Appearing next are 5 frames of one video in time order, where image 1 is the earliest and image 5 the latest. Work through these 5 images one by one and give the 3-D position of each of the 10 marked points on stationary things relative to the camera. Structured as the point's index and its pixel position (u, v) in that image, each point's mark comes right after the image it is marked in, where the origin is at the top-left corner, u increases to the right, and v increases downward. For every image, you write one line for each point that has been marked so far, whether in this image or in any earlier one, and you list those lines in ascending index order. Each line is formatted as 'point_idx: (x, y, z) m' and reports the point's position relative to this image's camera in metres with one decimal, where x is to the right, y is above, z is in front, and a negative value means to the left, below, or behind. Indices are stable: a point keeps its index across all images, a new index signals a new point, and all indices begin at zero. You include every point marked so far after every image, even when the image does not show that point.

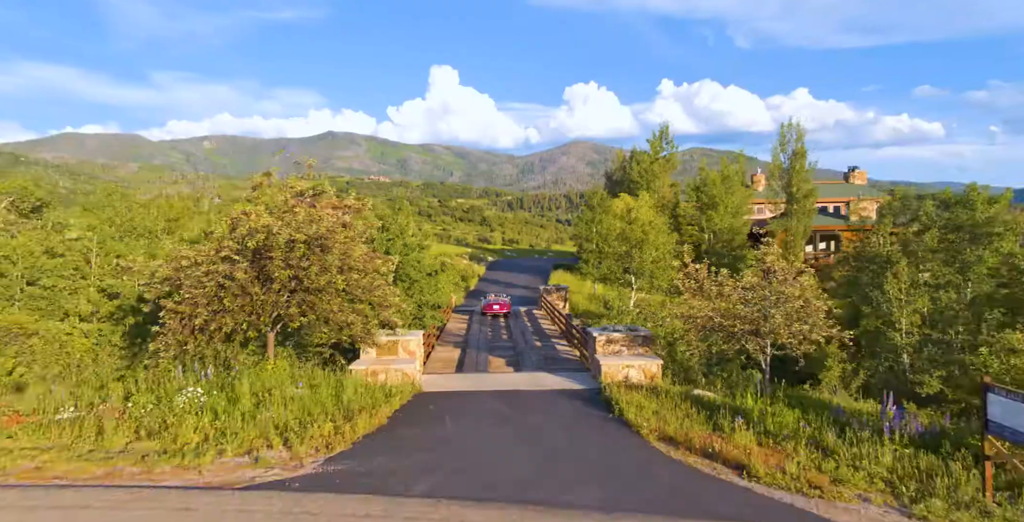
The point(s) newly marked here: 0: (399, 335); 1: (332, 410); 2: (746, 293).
0: (-2.2, -1.5, +12.6) m
1: (-2.5, -2.1, +9.2) m
2: (+3.8, -0.5, +10.5) m
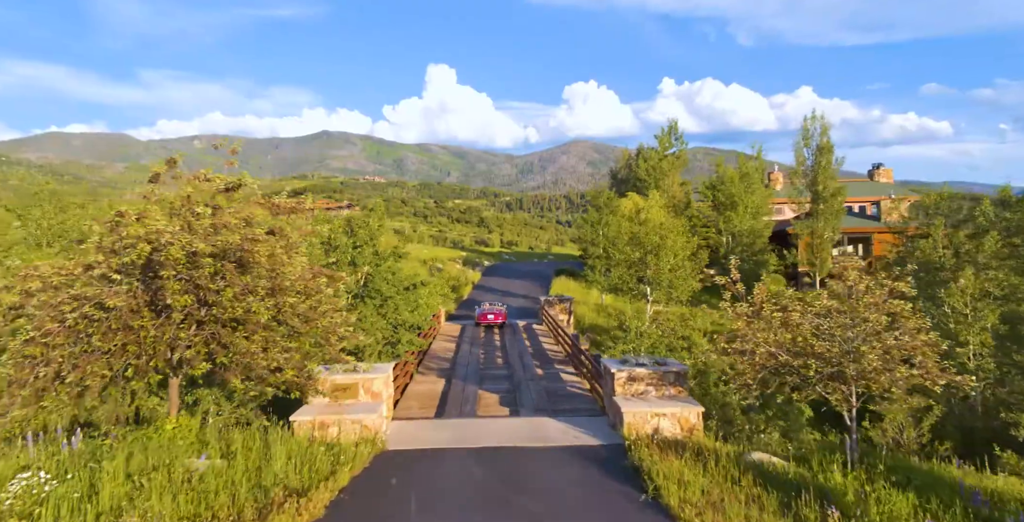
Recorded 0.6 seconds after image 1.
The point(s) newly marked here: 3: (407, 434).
0: (-2.3, -1.7, +9.7) m
1: (-2.6, -2.3, +6.3) m
2: (+3.7, -0.7, +7.7) m
3: (-1.6, -2.6, +9.7) m
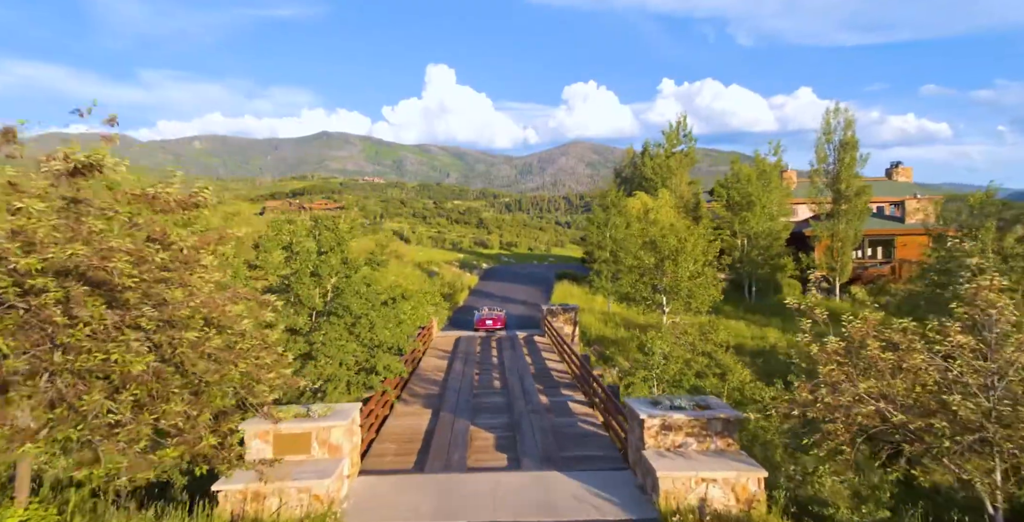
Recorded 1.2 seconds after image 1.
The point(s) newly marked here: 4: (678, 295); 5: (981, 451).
0: (-2.3, -1.8, +7.5) m
1: (-2.6, -2.5, +4.1) m
2: (+3.7, -0.9, +5.5) m
3: (-1.6, -2.7, +7.5) m
4: (+4.6, -1.0, +18.2) m
5: (+3.8, -1.5, +5.3) m
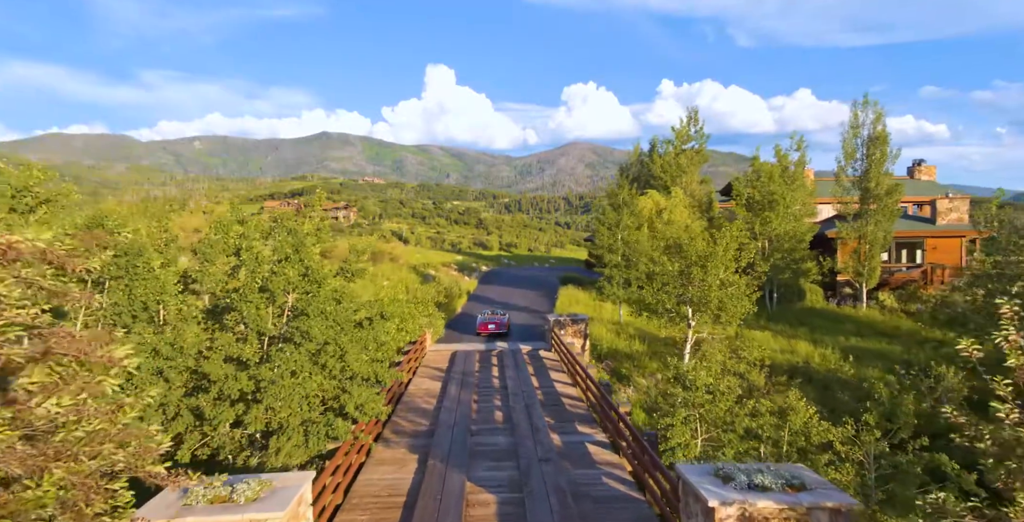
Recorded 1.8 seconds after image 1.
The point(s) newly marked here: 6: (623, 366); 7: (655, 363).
0: (-2.2, -2.0, +5.1) m
1: (-2.5, -2.6, +1.7) m
2: (+3.8, -1.0, +3.2) m
3: (-1.5, -2.9, +5.1) m
4: (+4.7, -1.1, +15.9) m
5: (+3.9, -1.7, +3.0) m
6: (+3.4, -3.2, +19.9) m
7: (+4.4, -3.1, +20.0) m
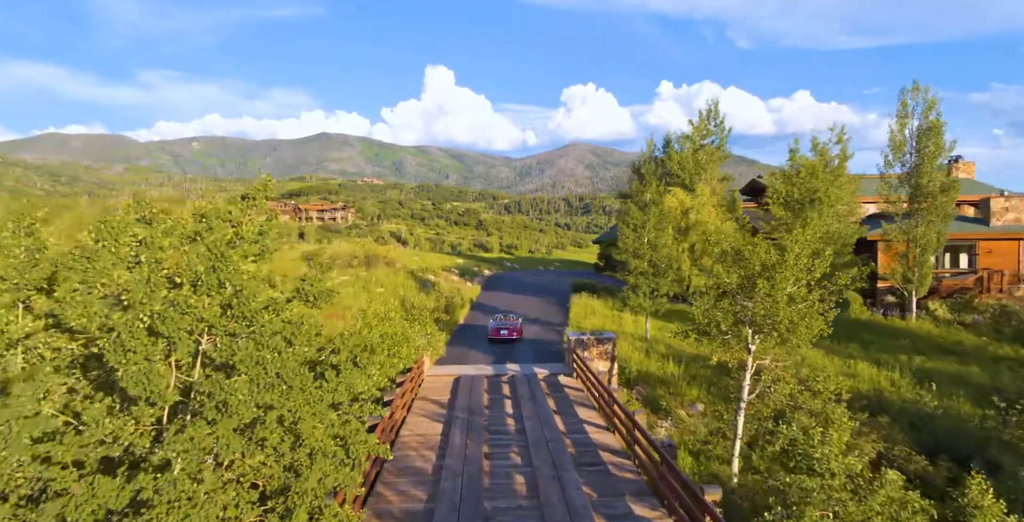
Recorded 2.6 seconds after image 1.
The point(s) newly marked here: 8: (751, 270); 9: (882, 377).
0: (-1.8, -2.2, +2.0) m
1: (-2.2, -2.8, -1.4) m
2: (+4.1, -1.2, 0.0) m
3: (-1.1, -3.1, +2.0) m
4: (+5.1, -1.3, +12.8) m
5: (+4.3, -1.9, -0.1) m
6: (+3.8, -3.4, +16.8) m
7: (+4.8, -3.4, +16.9) m
8: (+4.8, -0.2, +13.0) m
9: (+9.8, -3.1, +17.1) m
